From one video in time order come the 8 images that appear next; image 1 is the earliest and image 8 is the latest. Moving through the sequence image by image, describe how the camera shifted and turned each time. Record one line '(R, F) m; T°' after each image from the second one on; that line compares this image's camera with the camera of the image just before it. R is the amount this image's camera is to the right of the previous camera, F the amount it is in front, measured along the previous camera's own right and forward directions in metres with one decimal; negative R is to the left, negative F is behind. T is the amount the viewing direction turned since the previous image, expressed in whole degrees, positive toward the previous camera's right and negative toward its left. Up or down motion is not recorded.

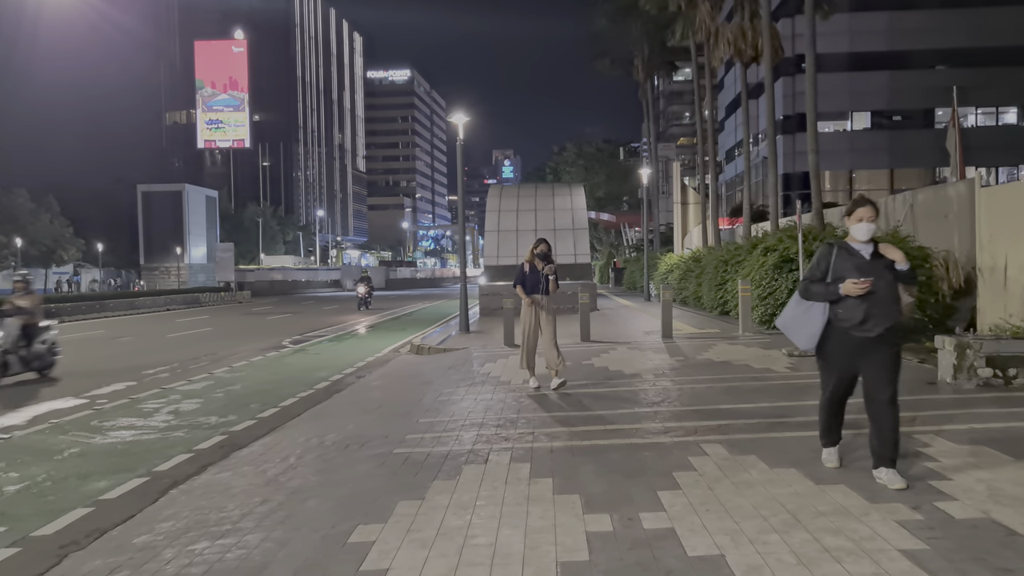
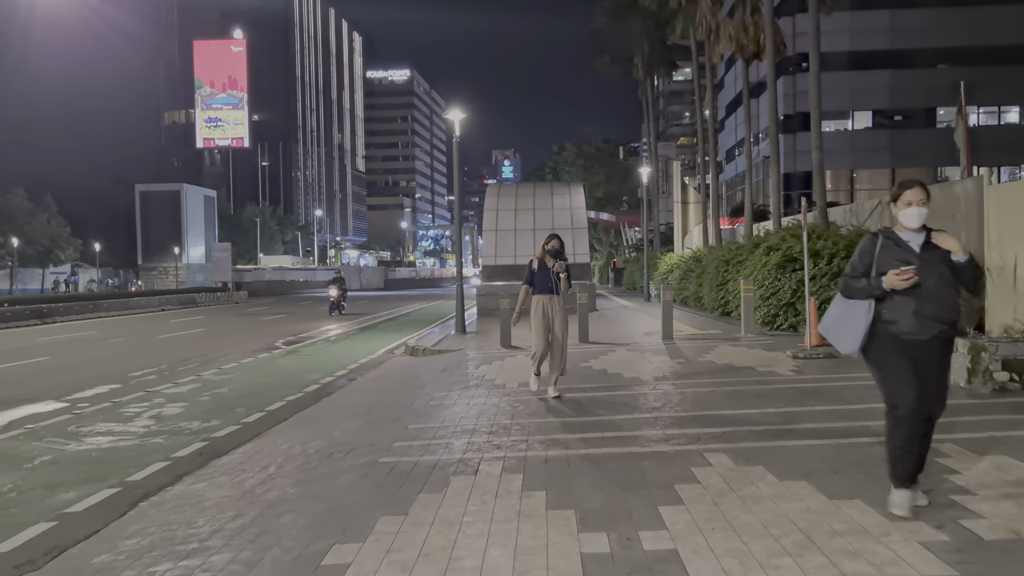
(+0.1, +0.4) m; 0°
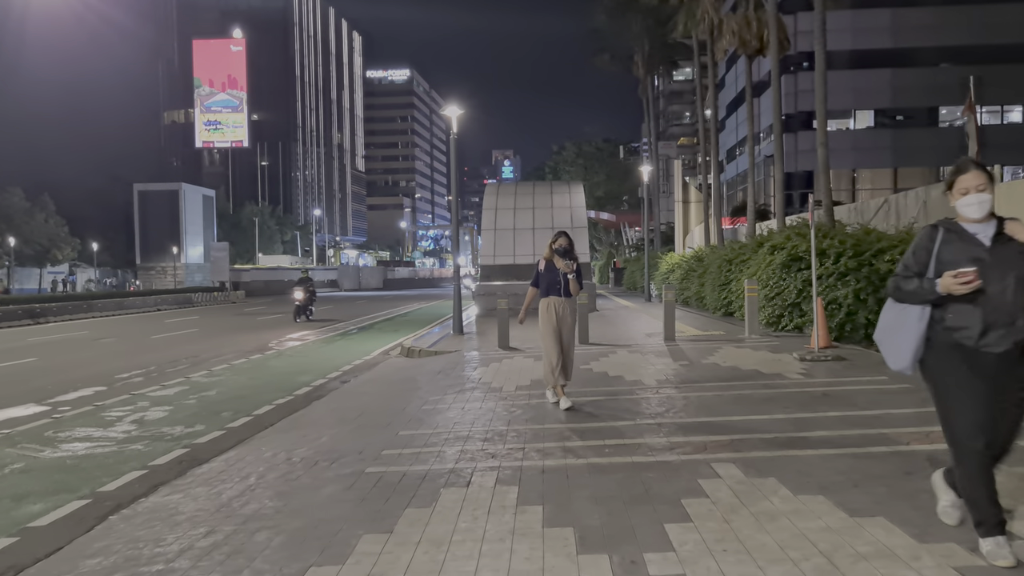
(0.0, +0.4) m; 0°
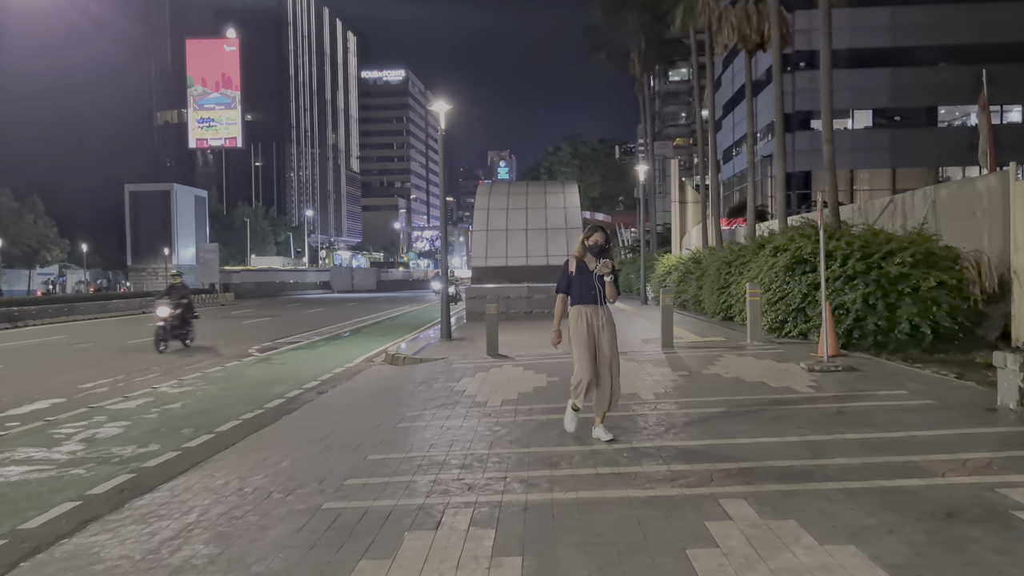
(+0.1, +0.8) m; 0°
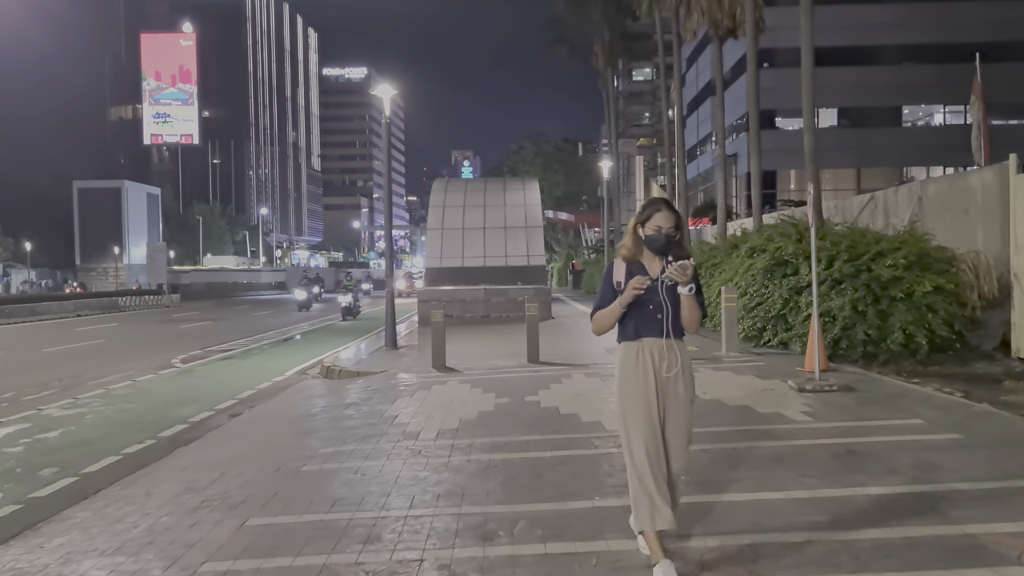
(+0.2, +1.6) m; +2°
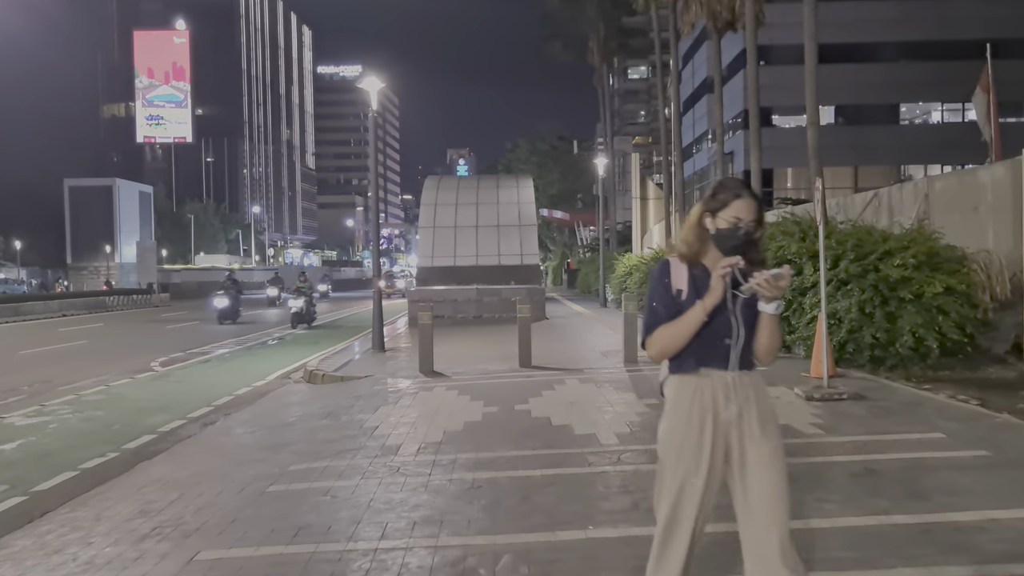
(+0.1, +0.6) m; 0°
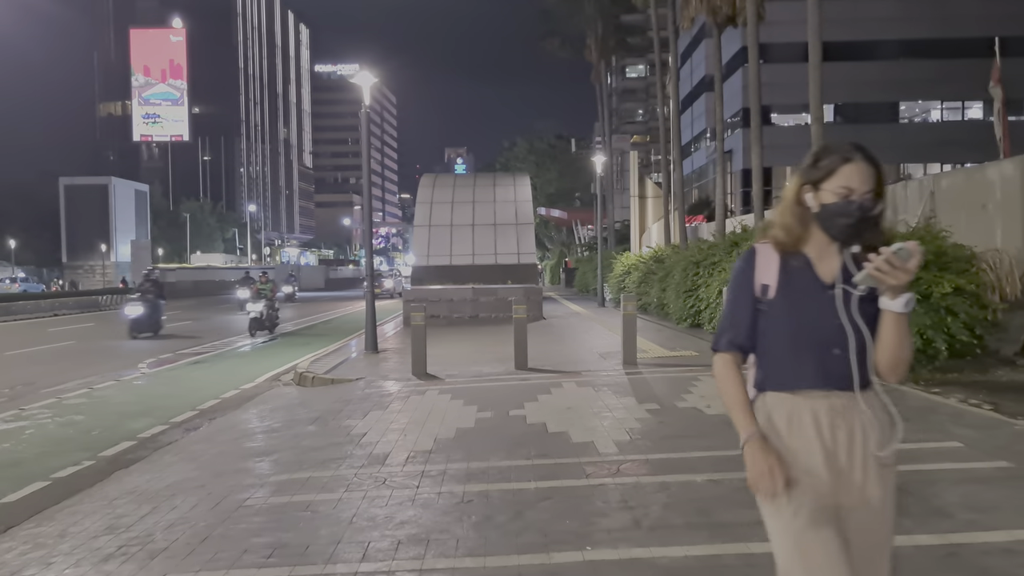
(0.0, +0.4) m; 0°
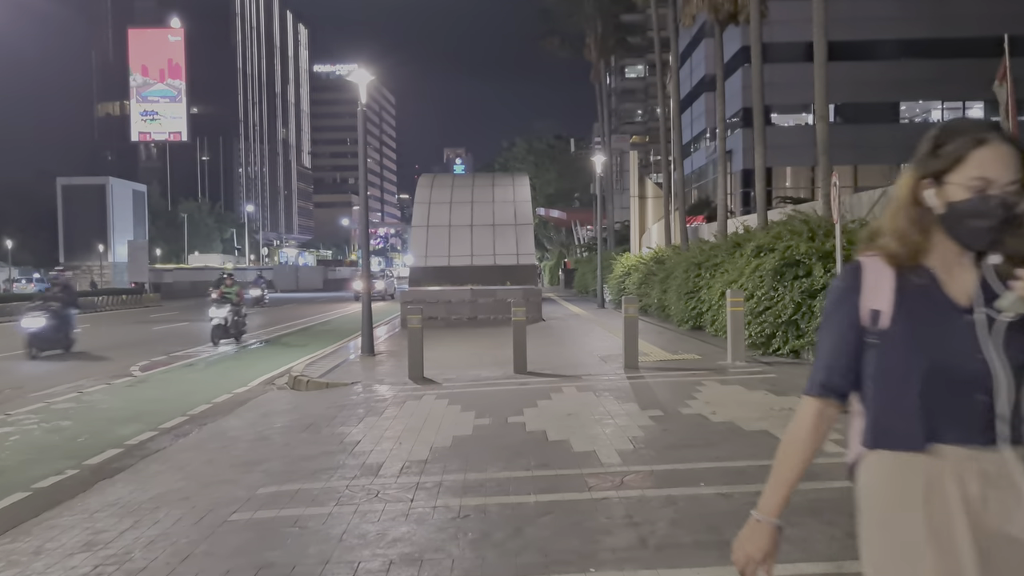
(0.0, +0.3) m; 0°
